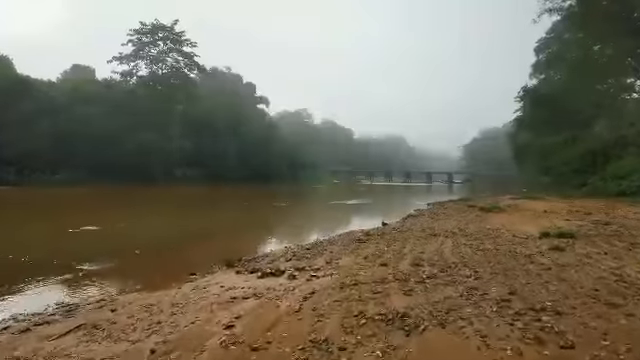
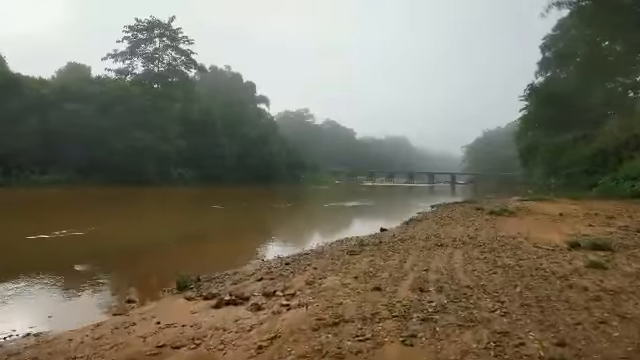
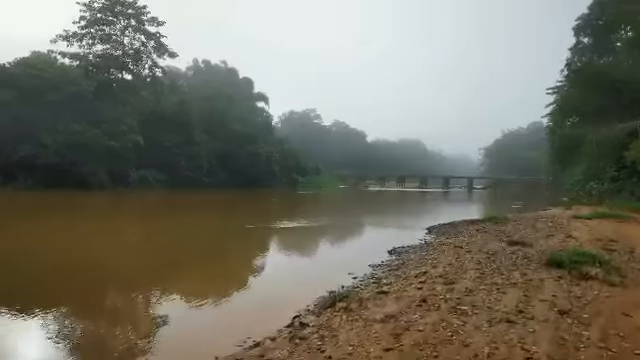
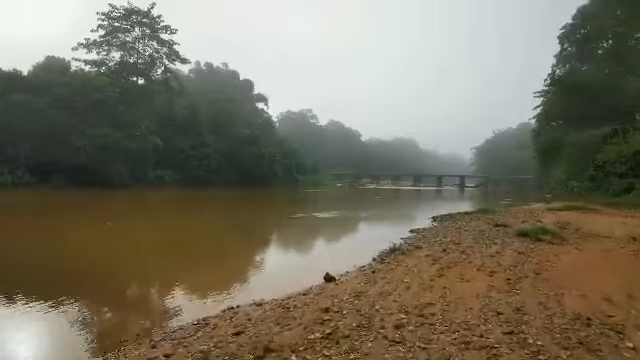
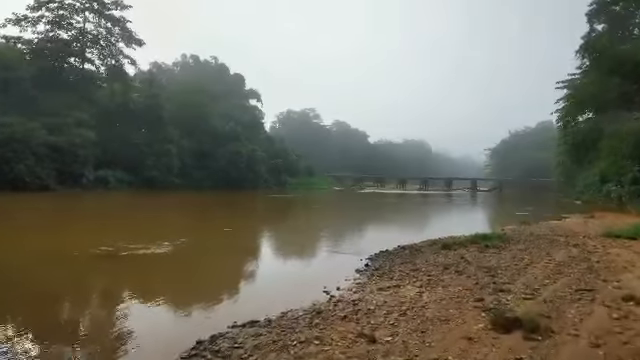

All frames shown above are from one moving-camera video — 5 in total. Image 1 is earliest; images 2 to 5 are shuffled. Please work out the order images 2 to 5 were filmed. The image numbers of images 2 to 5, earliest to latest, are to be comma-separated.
2, 4, 3, 5
